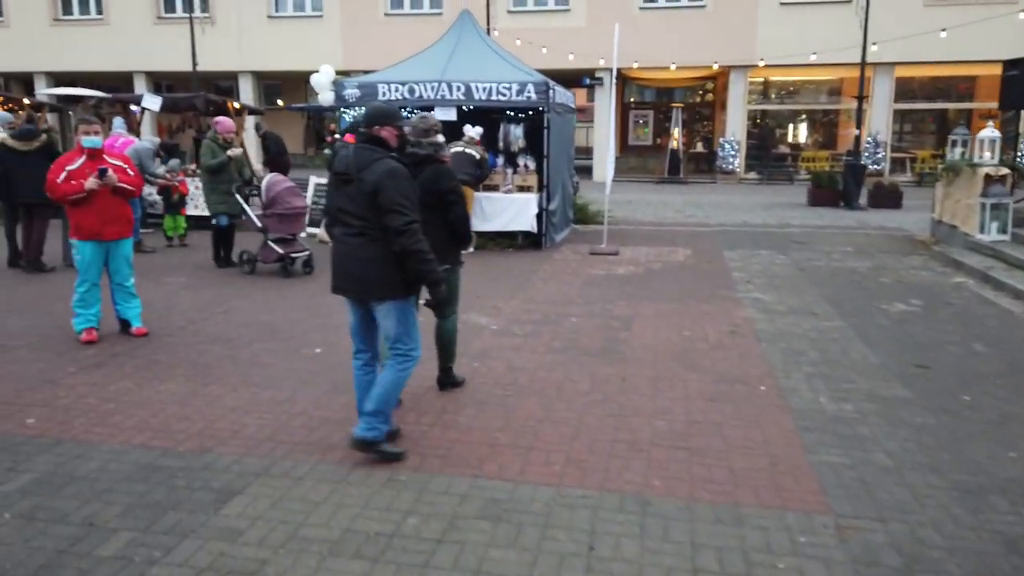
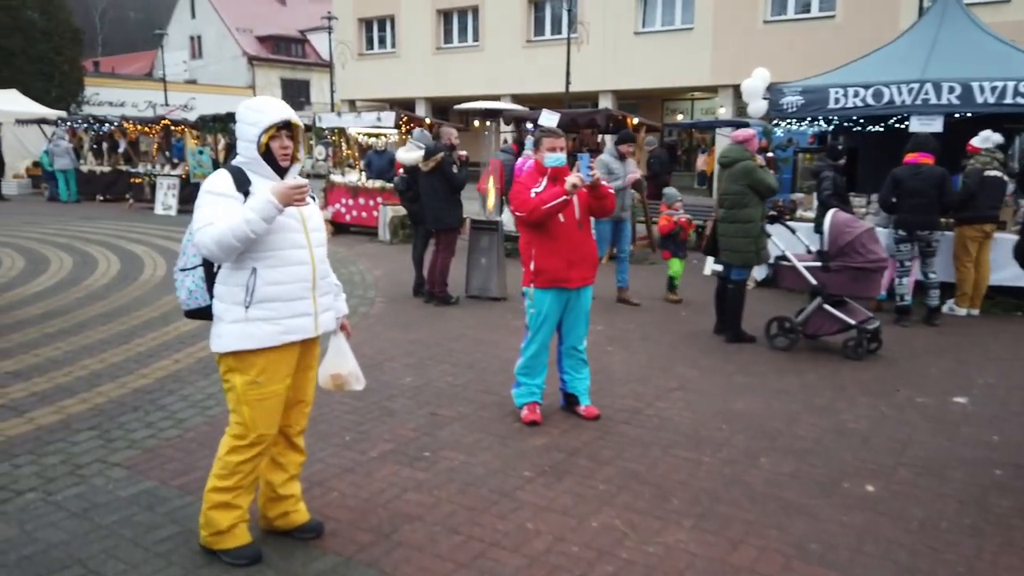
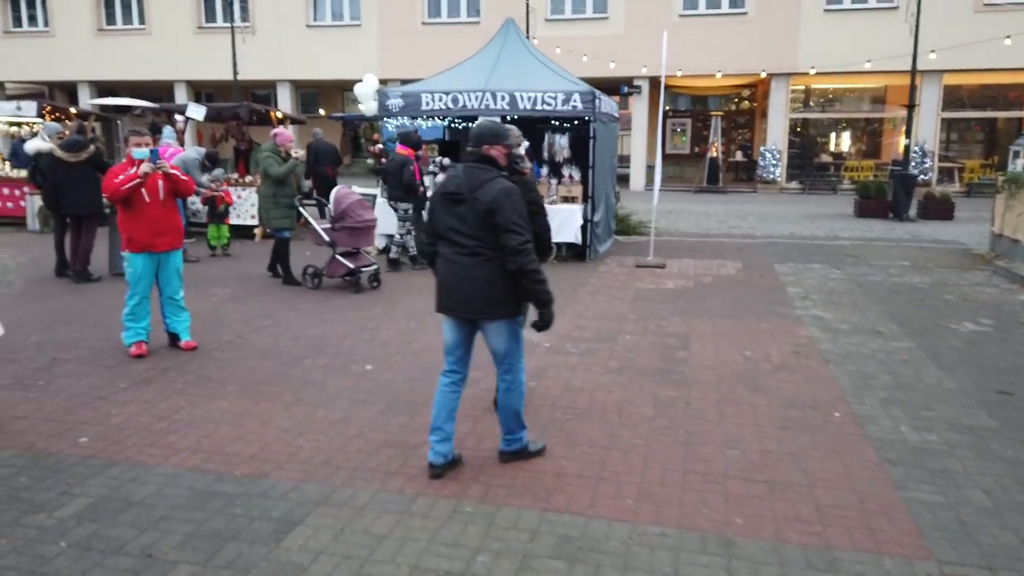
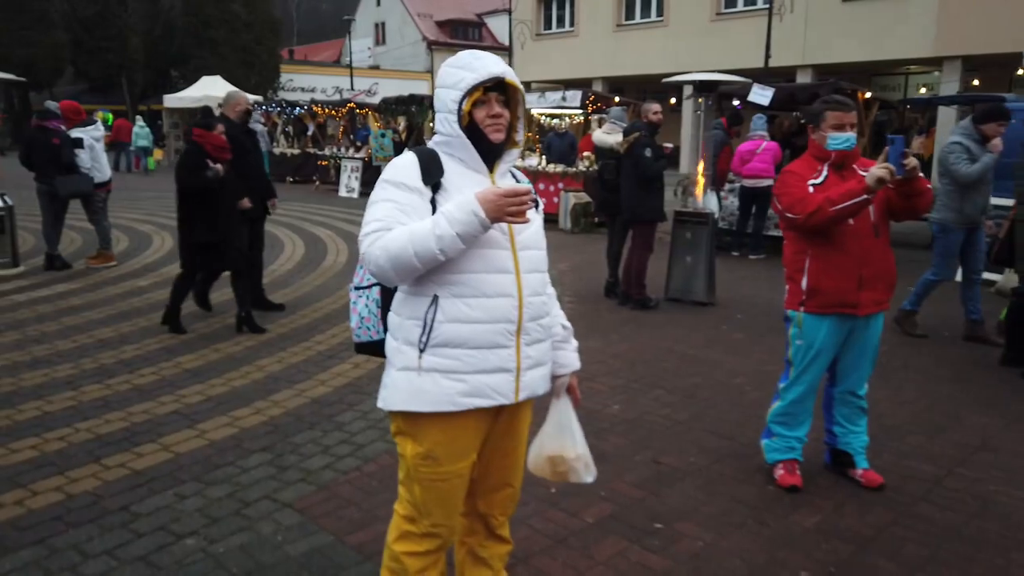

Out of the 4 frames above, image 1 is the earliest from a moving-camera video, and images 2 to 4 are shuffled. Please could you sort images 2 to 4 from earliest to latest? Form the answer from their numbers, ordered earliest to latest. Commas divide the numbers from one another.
3, 2, 4
